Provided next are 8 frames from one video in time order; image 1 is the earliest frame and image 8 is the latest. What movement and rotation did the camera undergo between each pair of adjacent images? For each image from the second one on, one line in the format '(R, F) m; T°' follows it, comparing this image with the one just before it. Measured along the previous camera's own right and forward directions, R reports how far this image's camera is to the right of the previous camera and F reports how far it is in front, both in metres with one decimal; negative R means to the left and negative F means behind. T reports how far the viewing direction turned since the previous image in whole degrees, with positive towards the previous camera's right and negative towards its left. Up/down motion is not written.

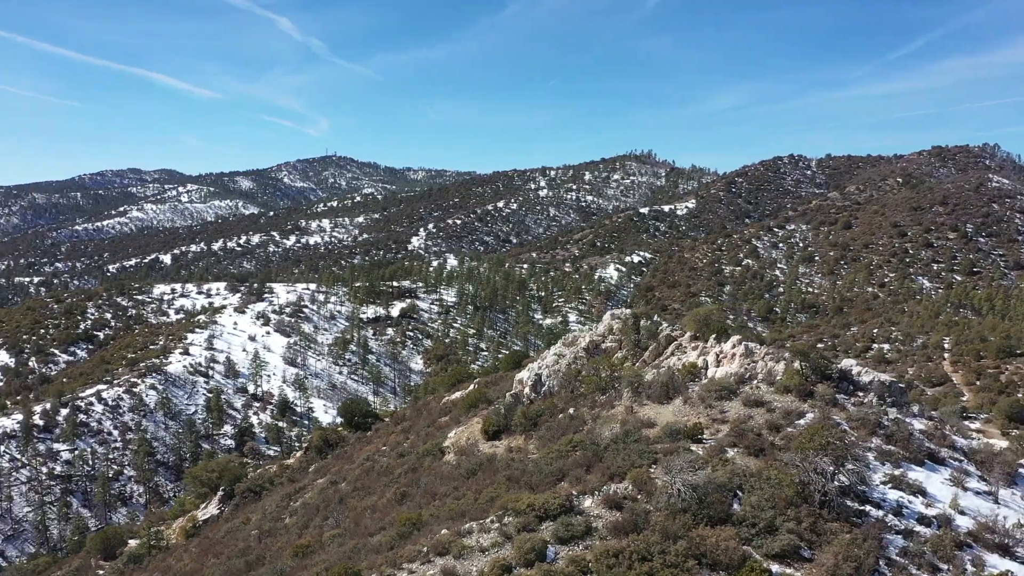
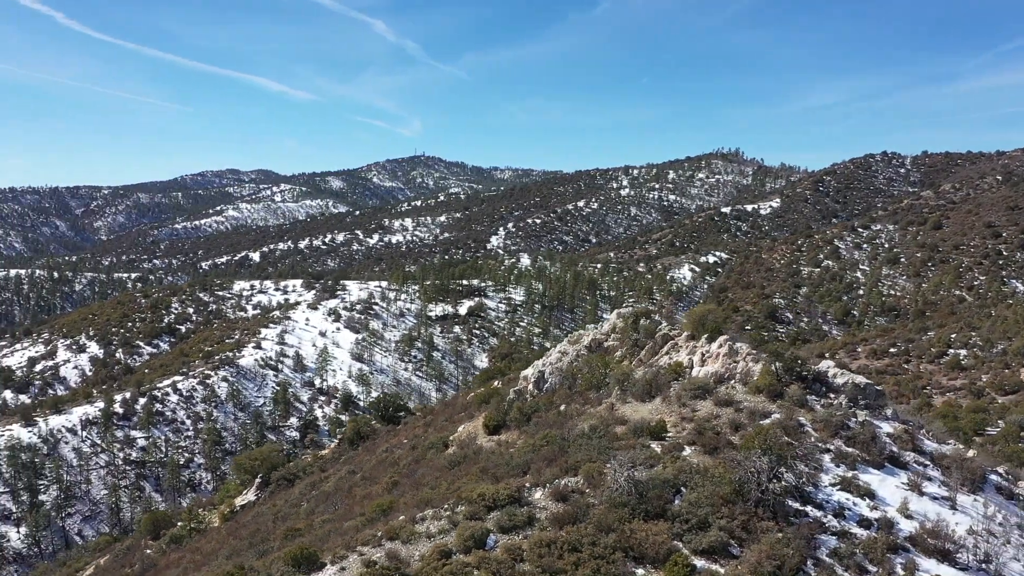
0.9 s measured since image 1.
(+1.7, -0.3) m; -5°
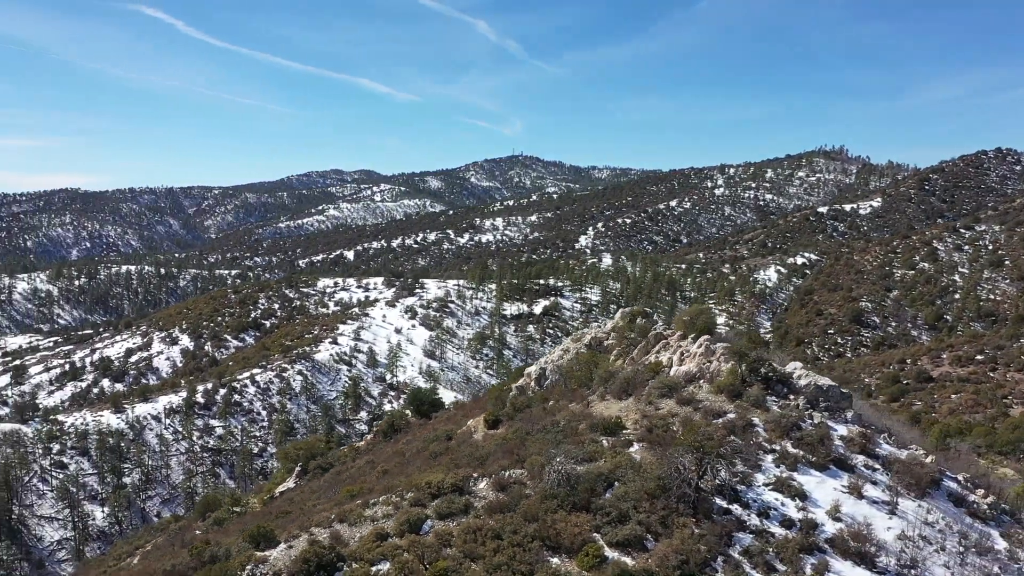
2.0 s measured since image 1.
(+2.0, -0.3) m; -6°
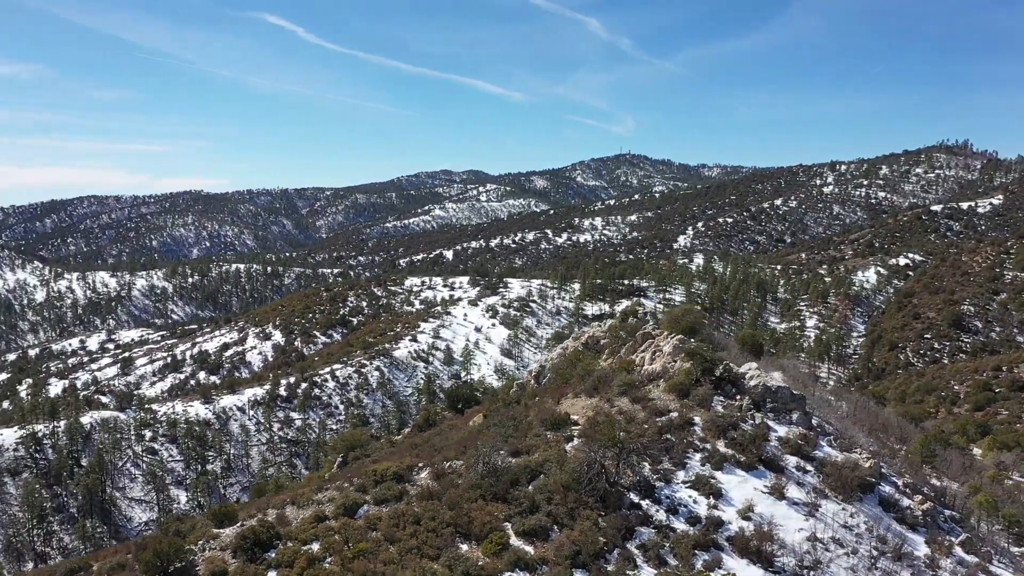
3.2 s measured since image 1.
(+2.3, -0.3) m; -7°
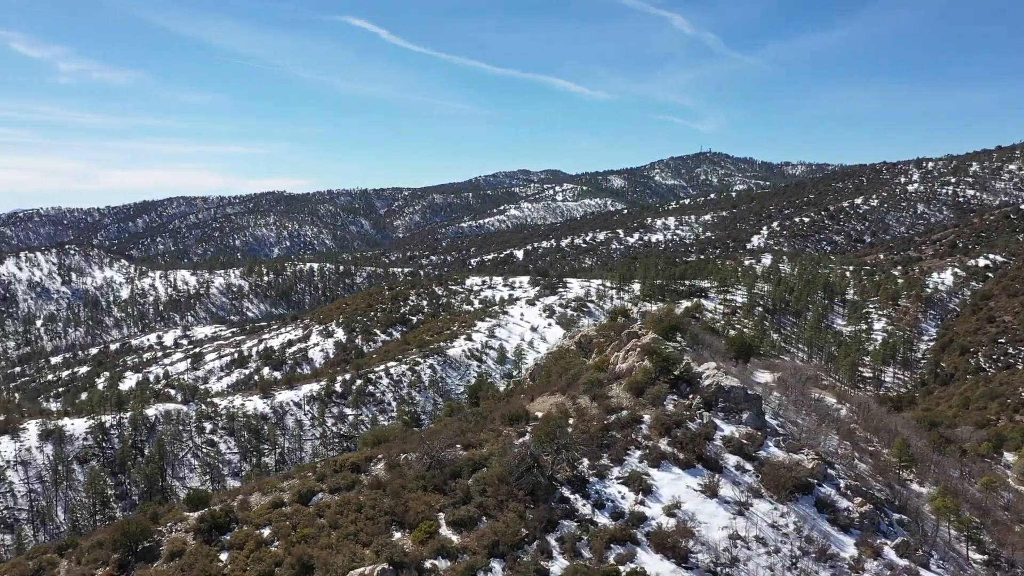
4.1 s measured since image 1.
(+1.8, -0.3) m; -5°
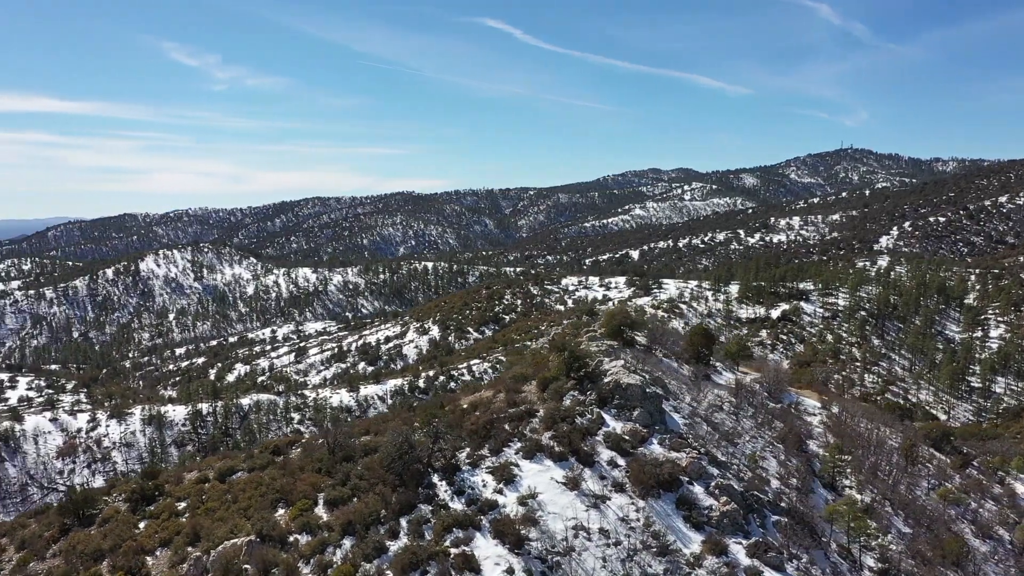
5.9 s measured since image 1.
(+3.3, -0.4) m; -8°
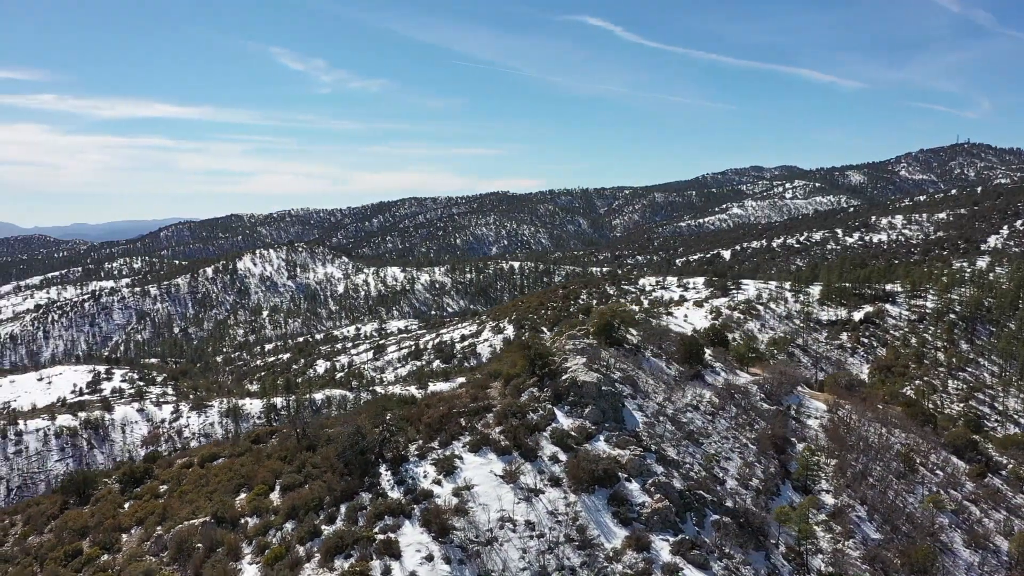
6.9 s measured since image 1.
(+2.1, -0.3) m; -6°
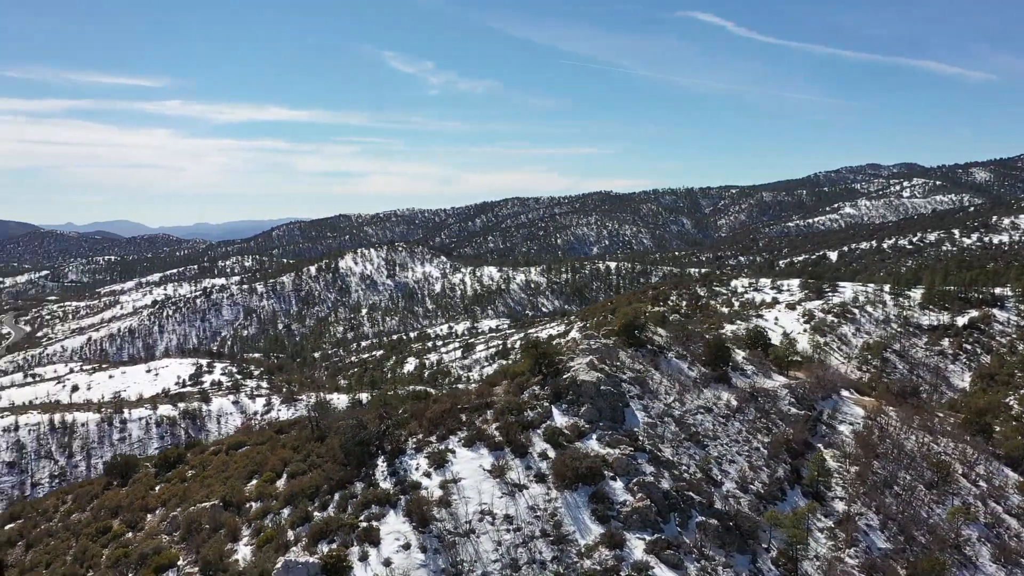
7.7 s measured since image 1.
(+1.5, -0.2) m; -7°
